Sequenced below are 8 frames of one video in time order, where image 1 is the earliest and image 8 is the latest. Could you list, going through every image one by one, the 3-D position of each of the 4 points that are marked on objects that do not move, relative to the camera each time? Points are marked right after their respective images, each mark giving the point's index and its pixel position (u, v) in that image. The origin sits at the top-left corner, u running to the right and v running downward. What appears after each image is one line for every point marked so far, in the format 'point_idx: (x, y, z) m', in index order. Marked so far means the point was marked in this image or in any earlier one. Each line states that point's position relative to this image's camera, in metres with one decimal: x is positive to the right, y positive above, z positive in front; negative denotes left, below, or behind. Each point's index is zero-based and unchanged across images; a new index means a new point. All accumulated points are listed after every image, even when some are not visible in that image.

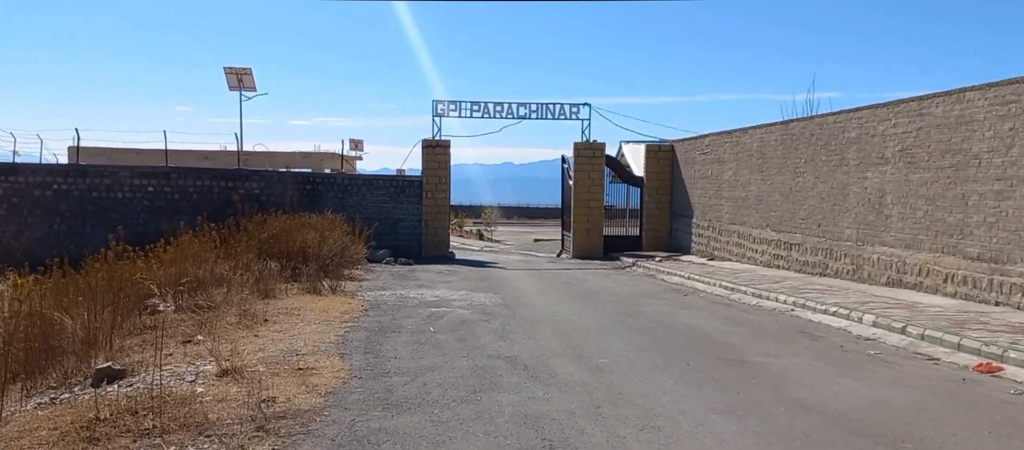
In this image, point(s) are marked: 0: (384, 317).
0: (-1.7, -1.2, +10.8) m
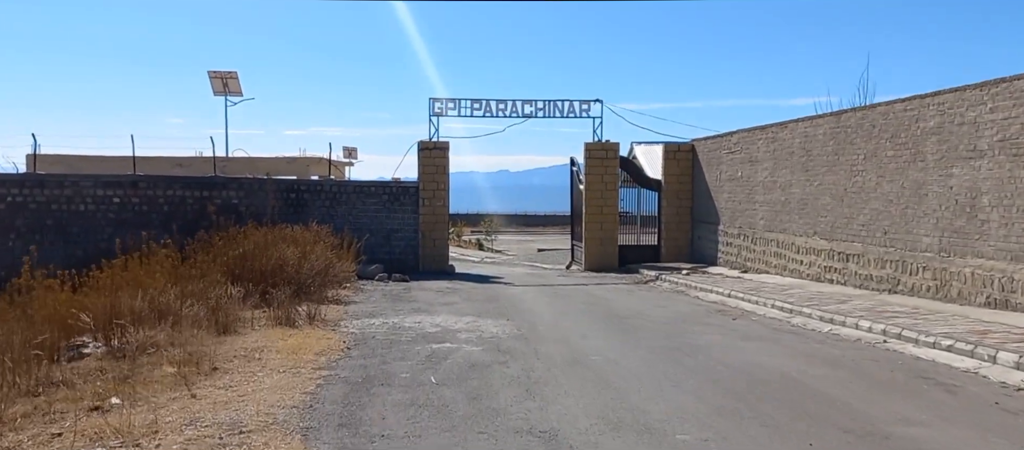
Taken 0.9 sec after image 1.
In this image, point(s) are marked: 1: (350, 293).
0: (-1.4, -1.4, +8.4) m
1: (-3.1, -1.3, +15.9) m
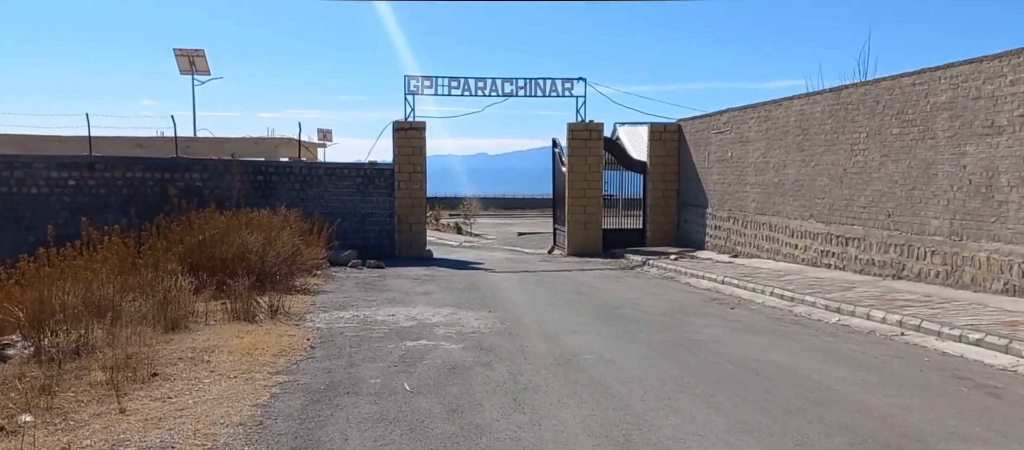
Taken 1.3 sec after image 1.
0: (-1.6, -1.2, +7.5) m
1: (-3.4, -1.0, +14.9) m
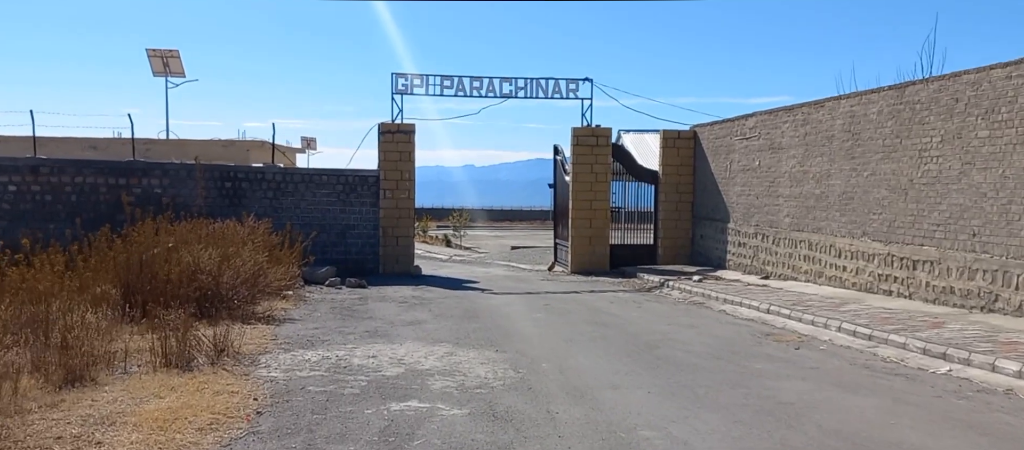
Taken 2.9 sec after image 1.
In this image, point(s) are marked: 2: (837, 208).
0: (-1.4, -1.3, +5.2) m
1: (-3.4, -1.2, +12.6) m
2: (+5.5, +0.3, +14.0) m
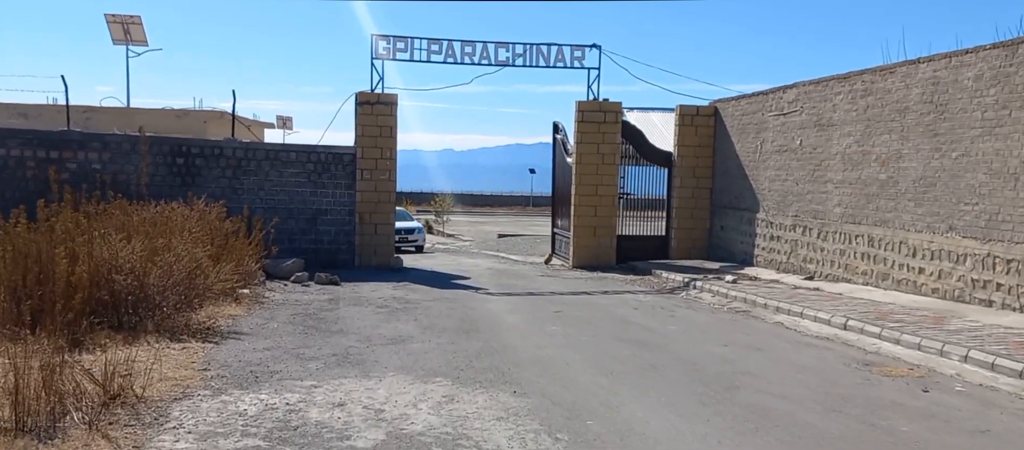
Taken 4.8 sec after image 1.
0: (-1.1, -1.3, +2.6) m
1: (-3.3, -1.1, +10.0) m
2: (+5.5, +0.4, +11.6) m
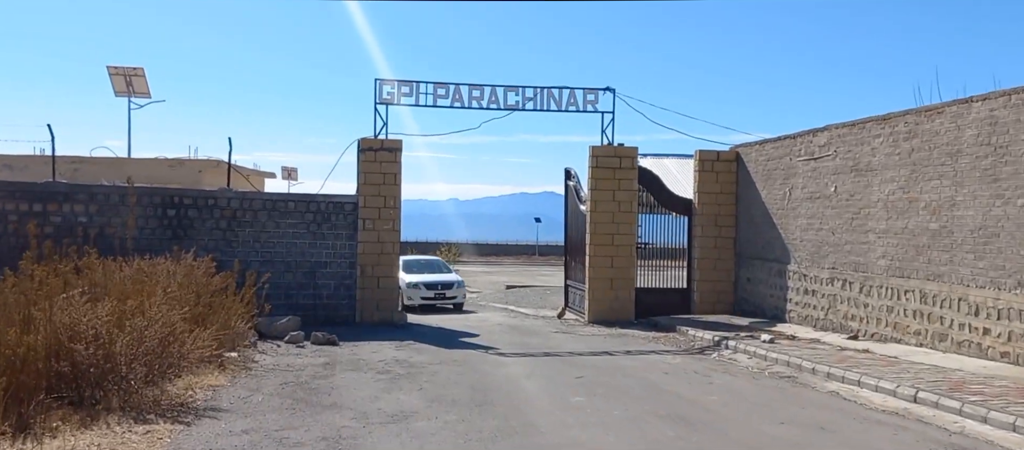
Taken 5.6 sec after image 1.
0: (-1.0, -1.5, +1.4) m
1: (-3.1, -1.7, +8.8) m
2: (+5.7, -0.3, +10.5) m
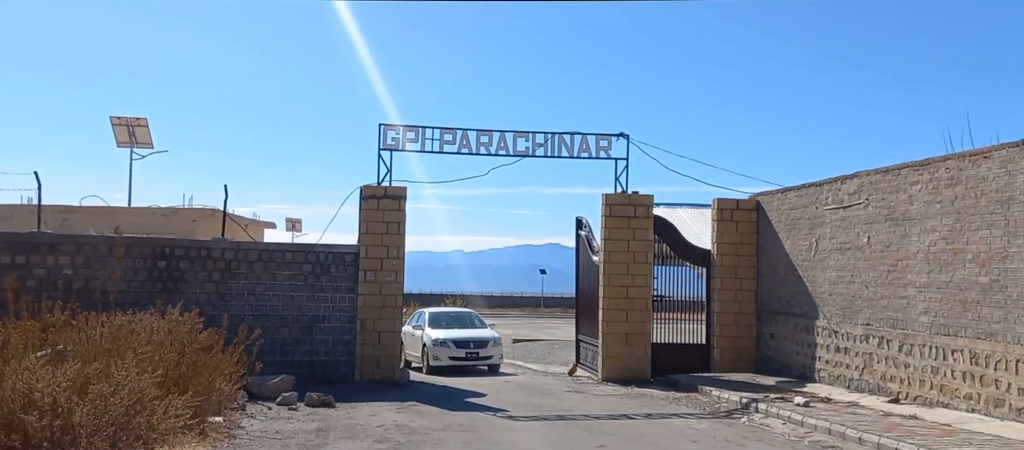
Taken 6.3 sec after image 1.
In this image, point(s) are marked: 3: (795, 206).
0: (-0.9, -1.5, +0.5) m
1: (-3.0, -2.2, +7.8) m
2: (+5.9, -0.9, +9.5) m
3: (+5.1, +0.3, +15.2) m
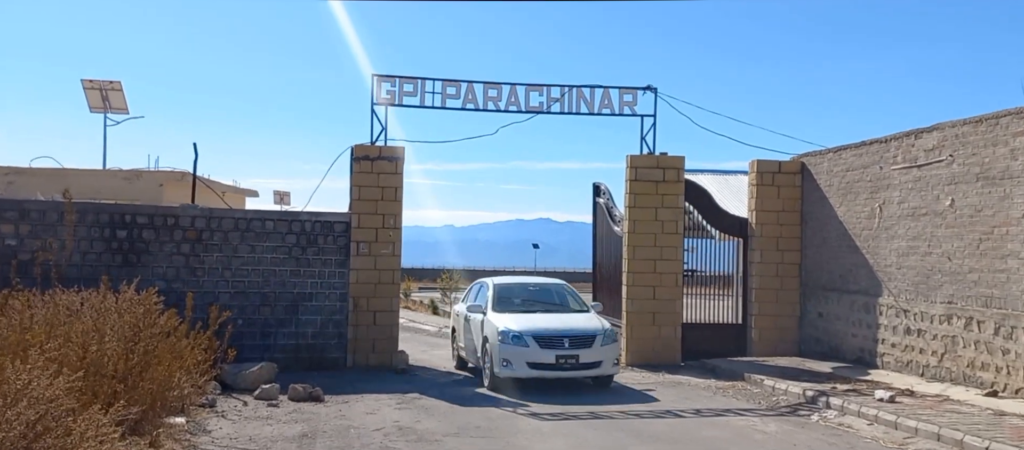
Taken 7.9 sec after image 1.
0: (-0.5, -1.4, -1.5) m
1: (-2.6, -1.8, +5.9) m
2: (+6.2, -0.5, +7.6) m
3: (+5.4, +0.9, +13.2) m
